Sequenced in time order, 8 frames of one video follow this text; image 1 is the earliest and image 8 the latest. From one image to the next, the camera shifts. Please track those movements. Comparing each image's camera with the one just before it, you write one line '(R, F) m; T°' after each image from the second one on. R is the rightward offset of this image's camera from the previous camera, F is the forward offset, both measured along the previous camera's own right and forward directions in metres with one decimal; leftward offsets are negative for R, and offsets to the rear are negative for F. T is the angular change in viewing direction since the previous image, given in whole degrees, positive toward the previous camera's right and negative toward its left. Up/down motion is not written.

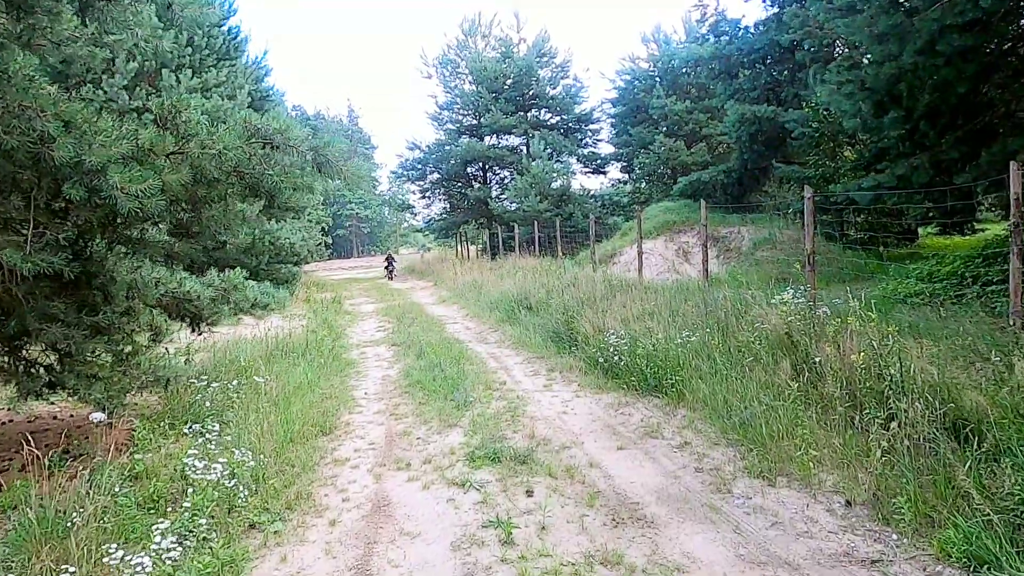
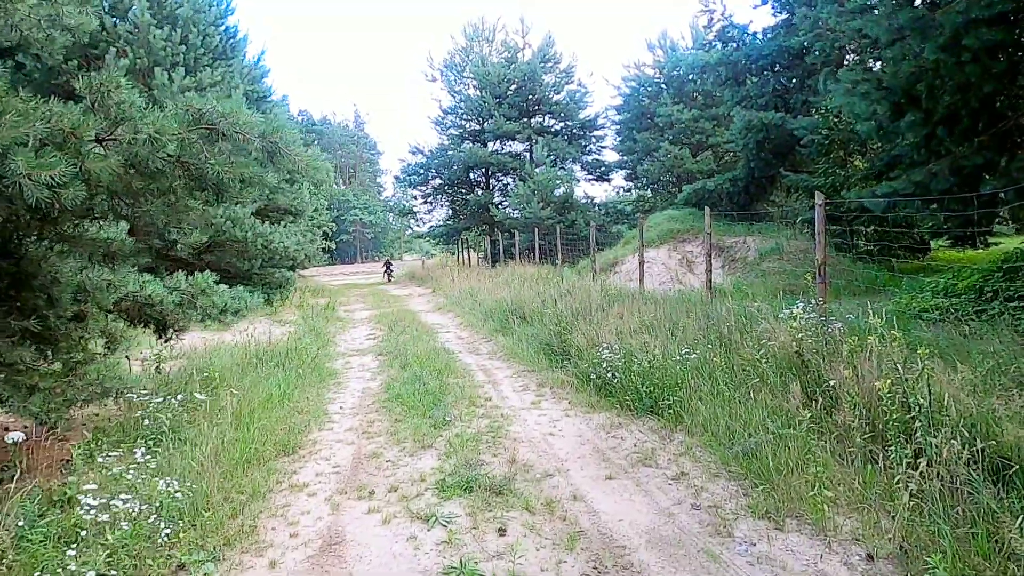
(+0.1, +0.4) m; 0°
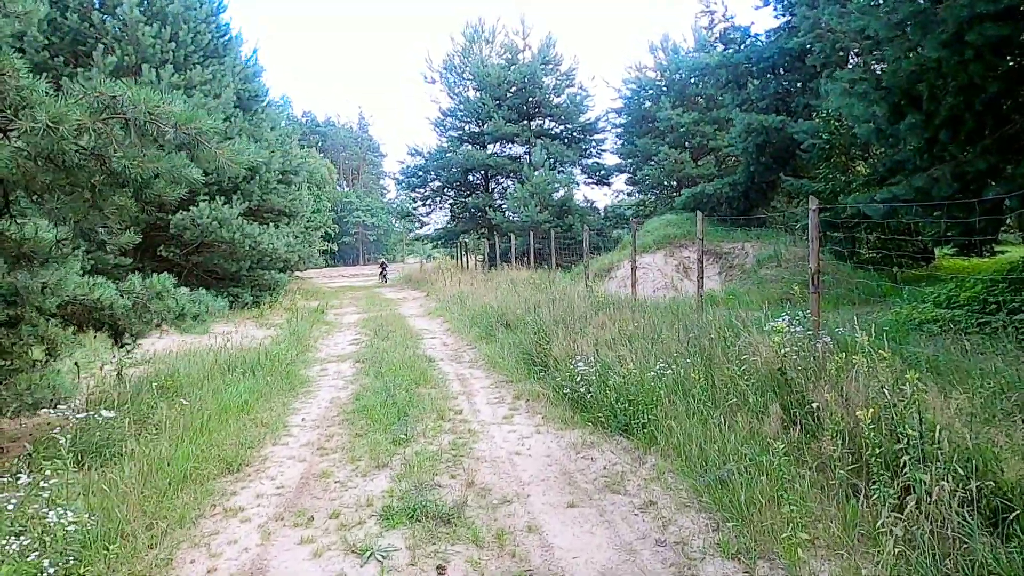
(+0.2, +0.3) m; 0°
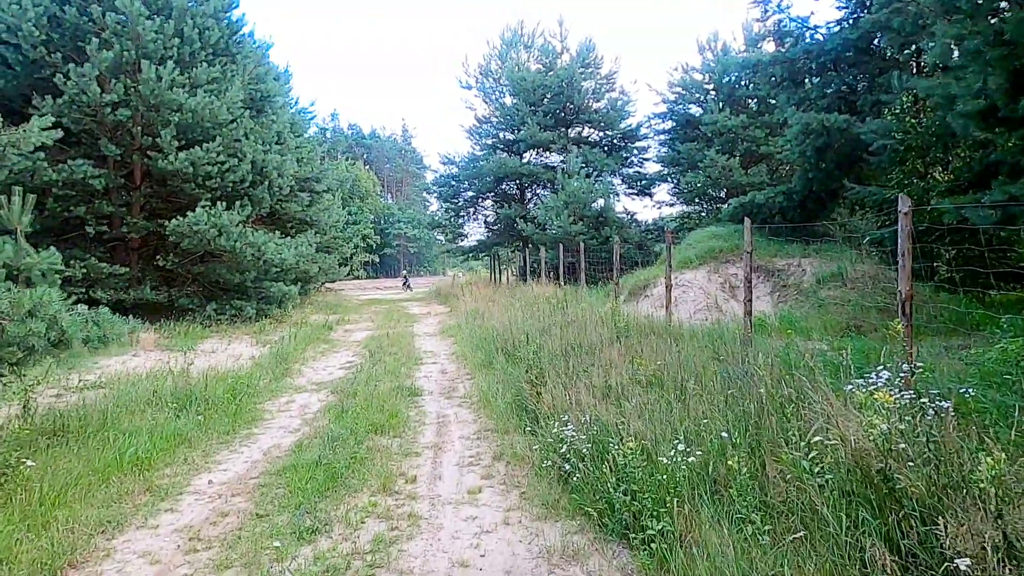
(+0.4, +1.4) m; -4°
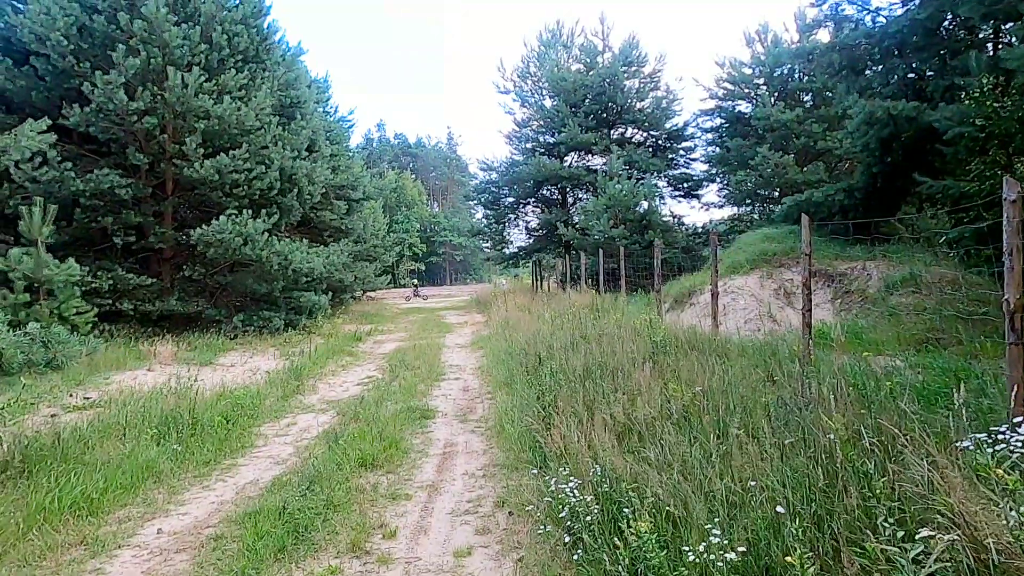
(+0.2, +0.7) m; -4°
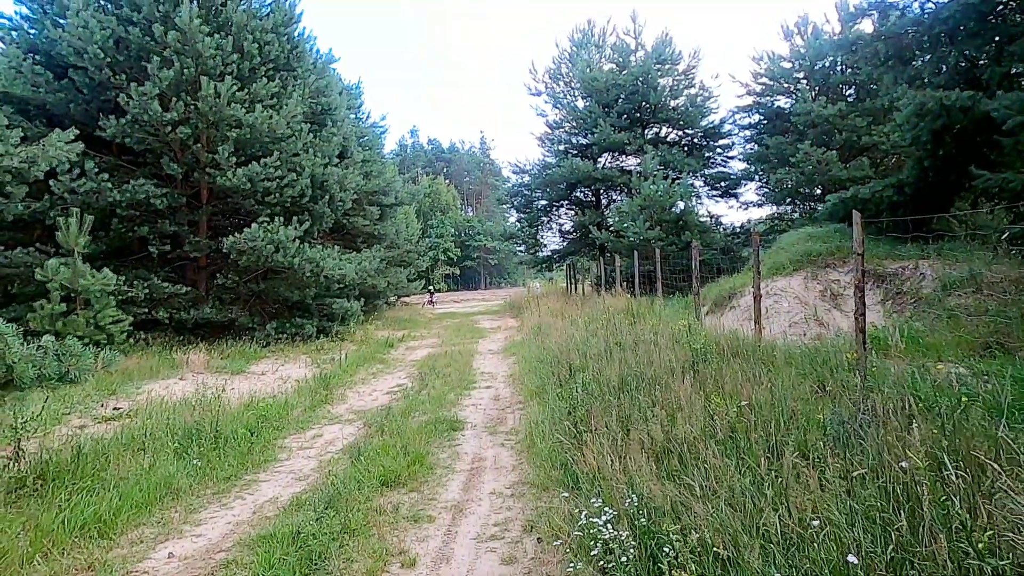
(0.0, +0.2) m; -3°
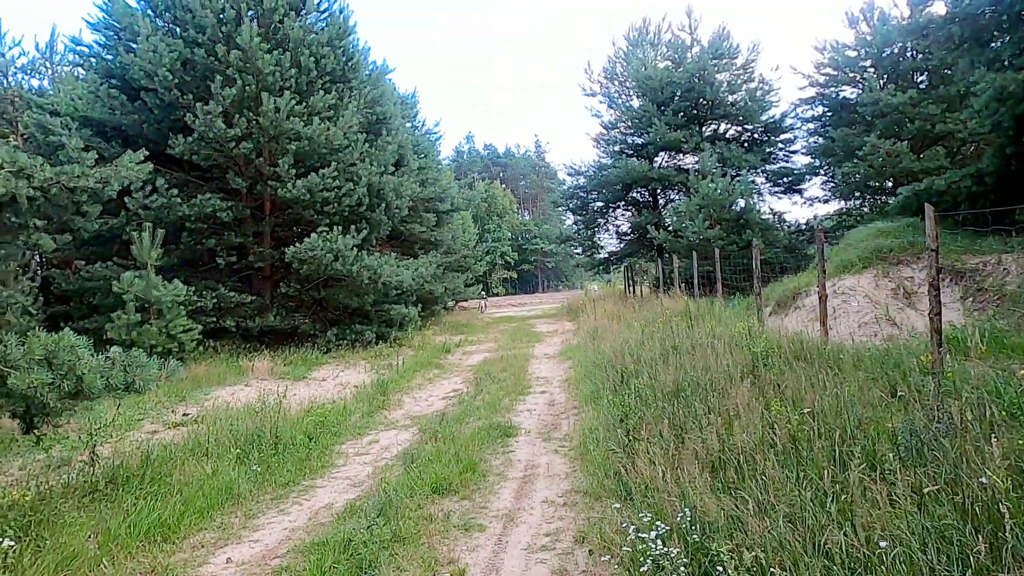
(+0.1, +0.1) m; -5°
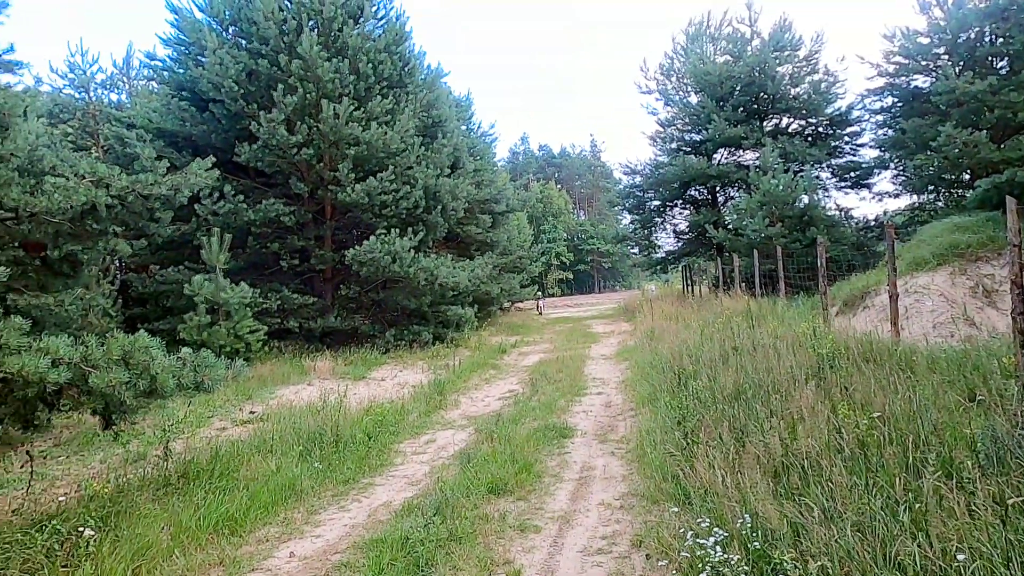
(0.0, 0.0) m; -5°
